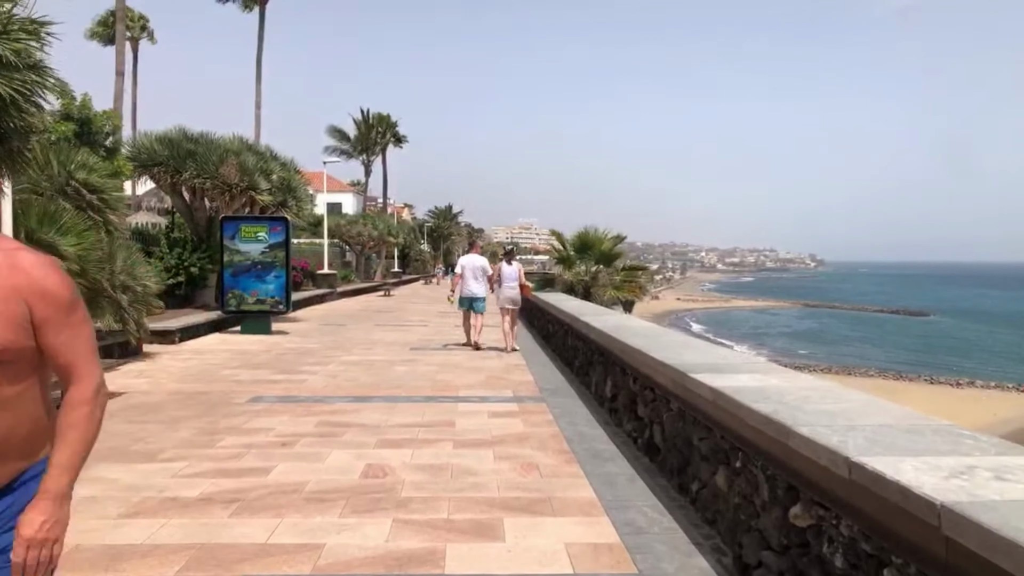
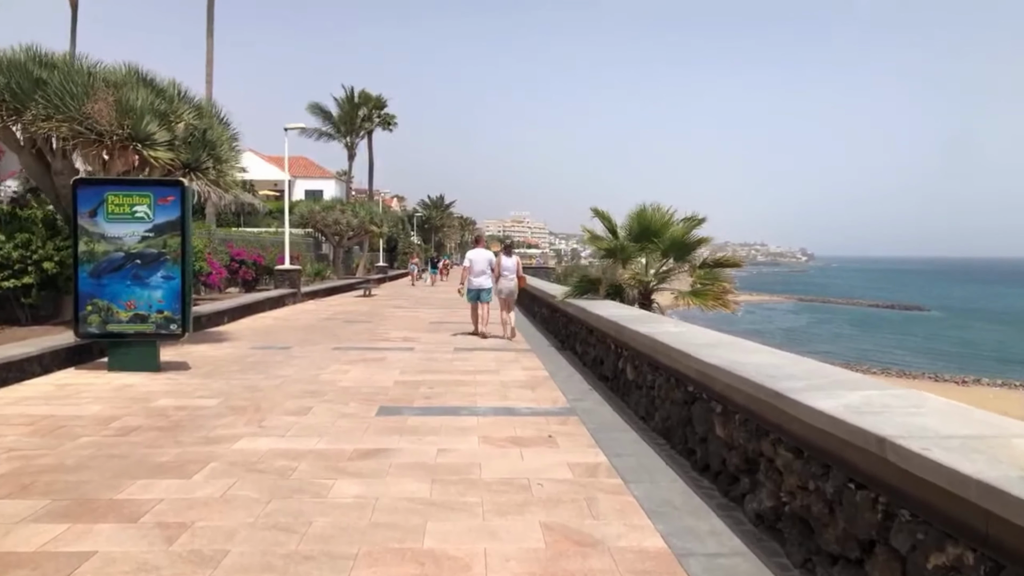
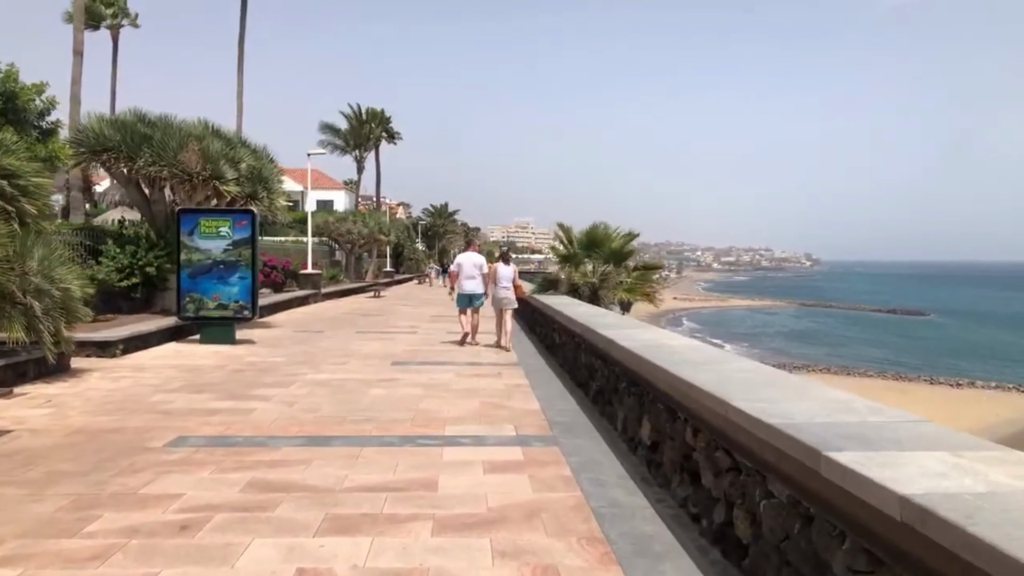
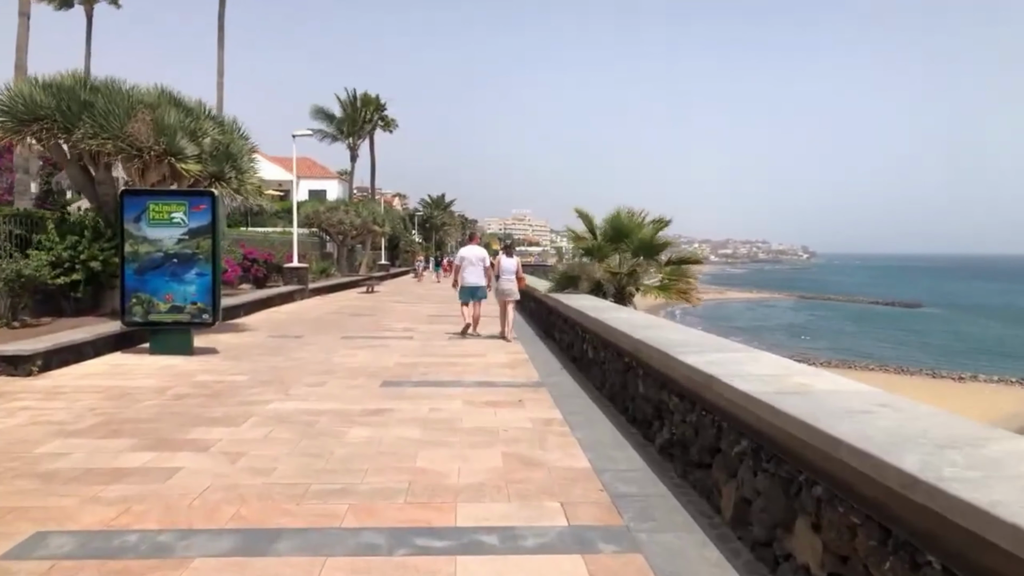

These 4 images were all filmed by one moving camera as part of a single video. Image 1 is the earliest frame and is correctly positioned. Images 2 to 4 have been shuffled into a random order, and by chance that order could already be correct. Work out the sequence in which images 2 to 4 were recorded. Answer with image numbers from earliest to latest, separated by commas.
3, 4, 2
